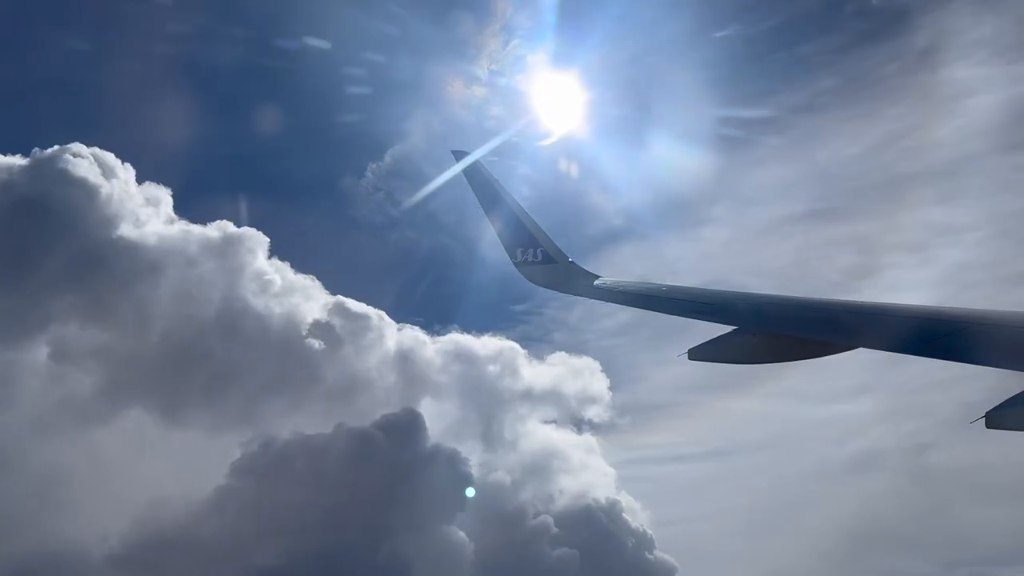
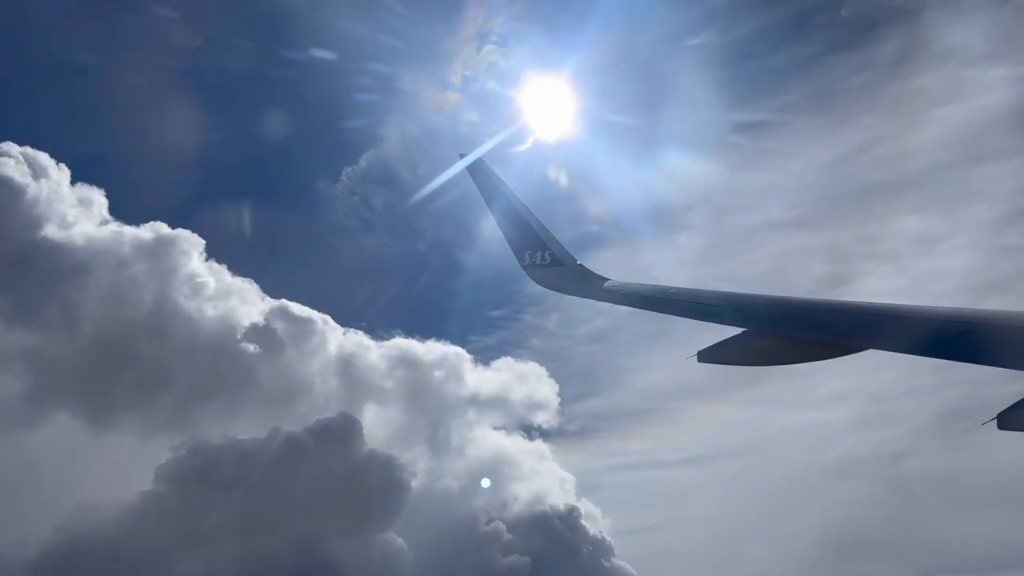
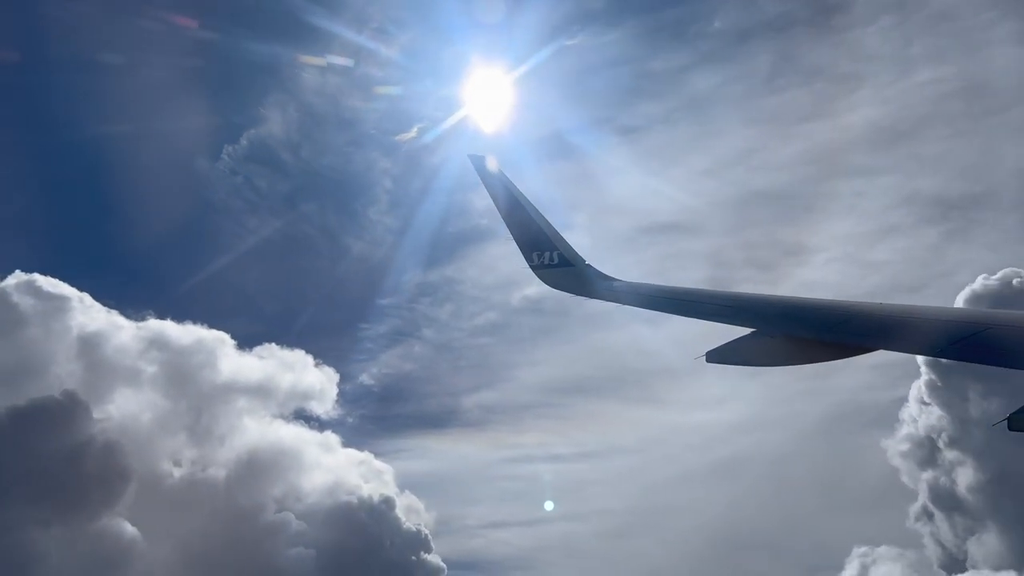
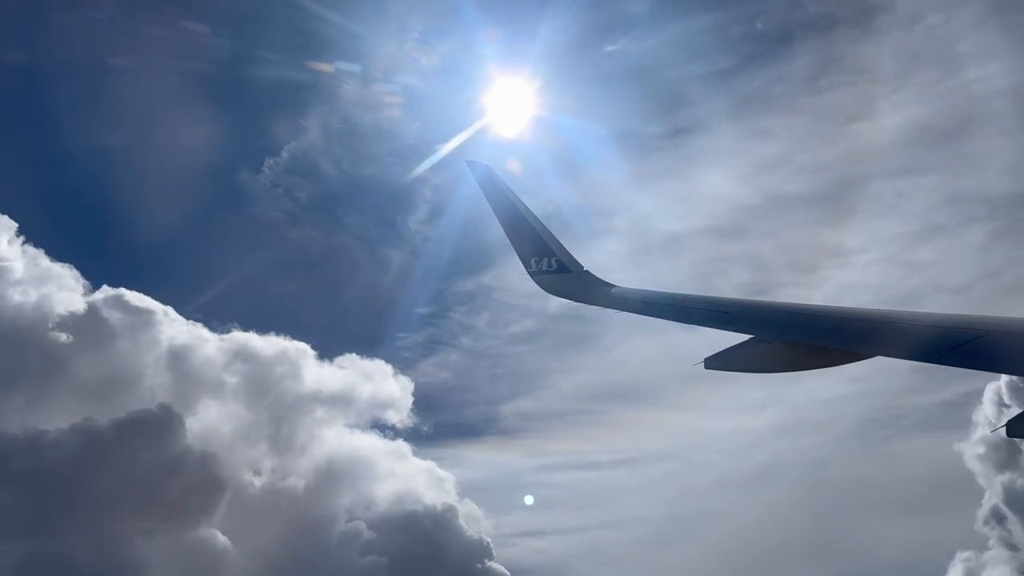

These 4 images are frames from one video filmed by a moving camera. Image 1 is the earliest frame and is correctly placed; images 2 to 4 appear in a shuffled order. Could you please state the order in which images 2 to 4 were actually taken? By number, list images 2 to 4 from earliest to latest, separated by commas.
2, 4, 3
